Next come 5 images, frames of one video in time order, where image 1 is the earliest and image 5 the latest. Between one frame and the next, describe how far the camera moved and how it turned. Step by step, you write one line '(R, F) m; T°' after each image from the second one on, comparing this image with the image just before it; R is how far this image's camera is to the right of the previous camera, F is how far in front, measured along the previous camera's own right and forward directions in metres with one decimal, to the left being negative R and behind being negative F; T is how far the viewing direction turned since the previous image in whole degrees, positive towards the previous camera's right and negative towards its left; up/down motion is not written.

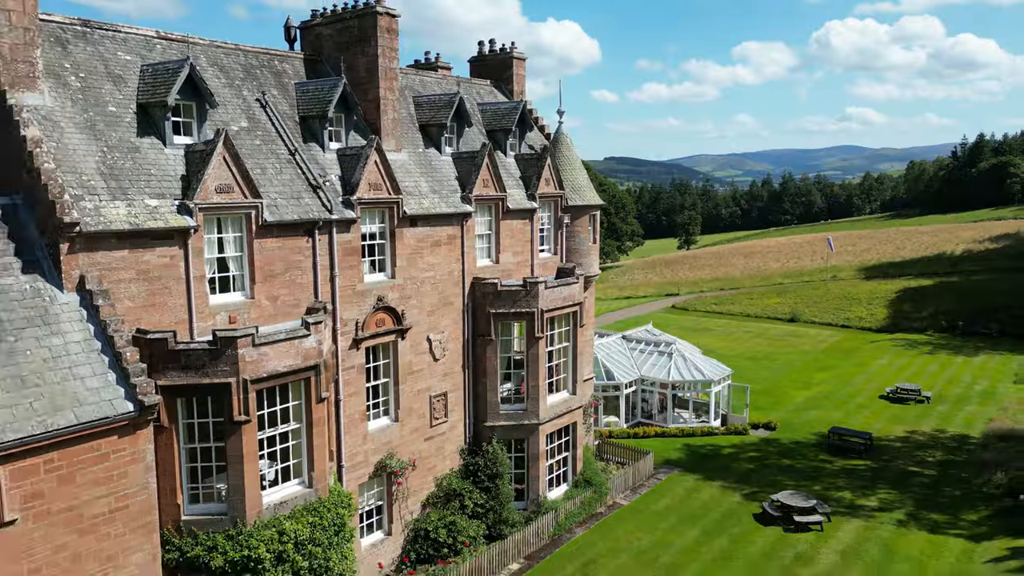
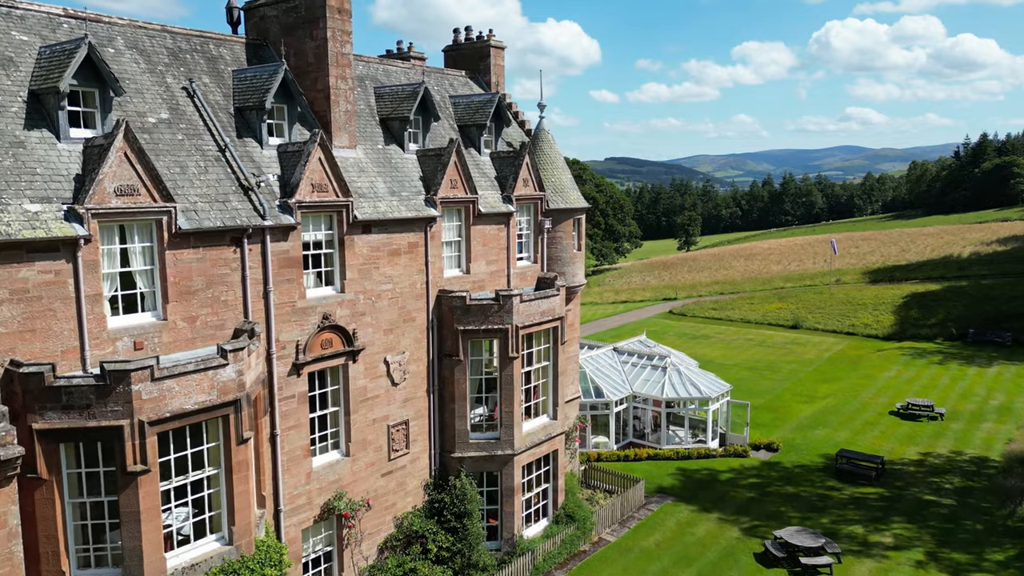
(+0.7, +2.6) m; 0°
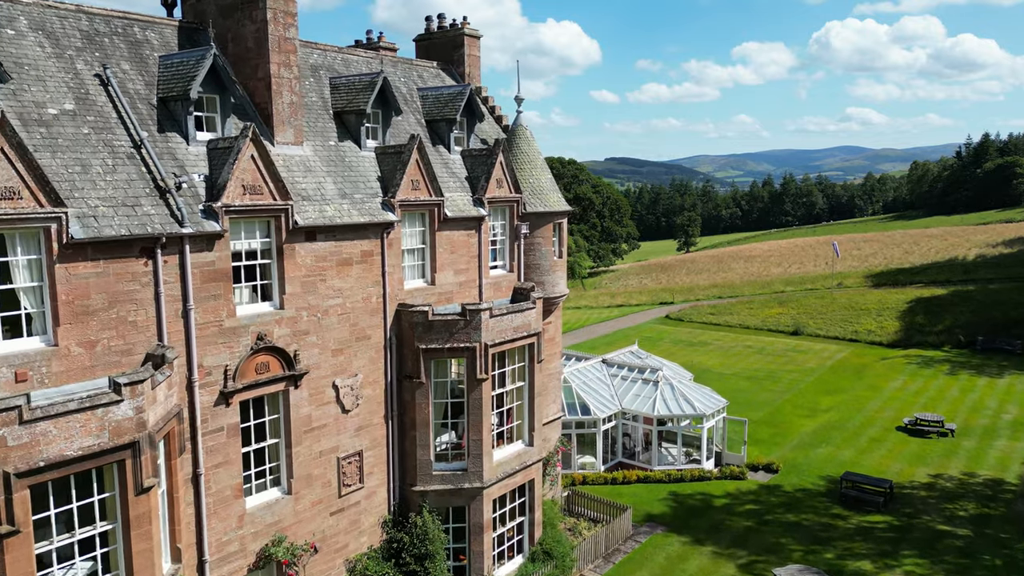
(+0.7, +2.2) m; 0°
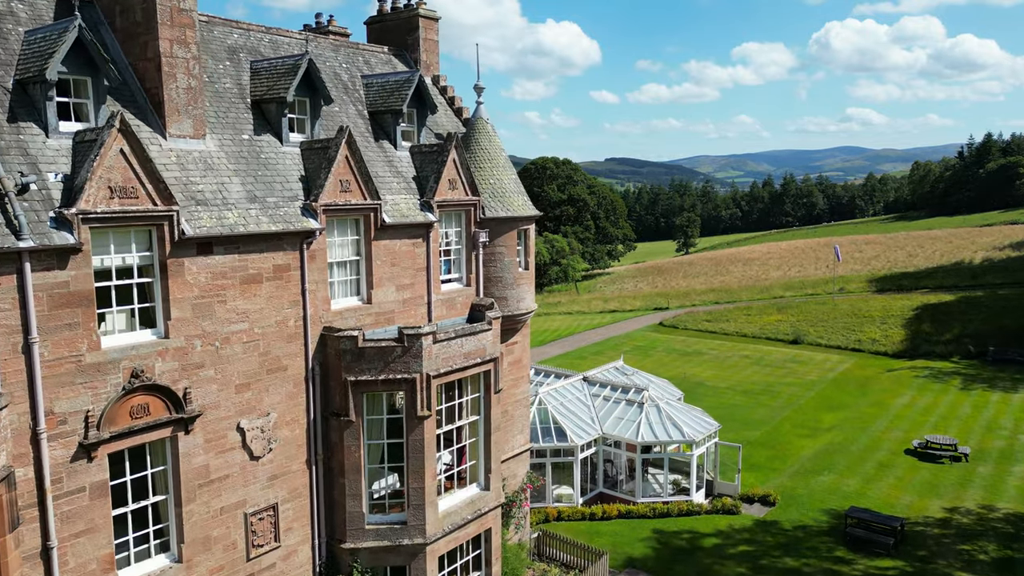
(+1.0, +2.9) m; 0°
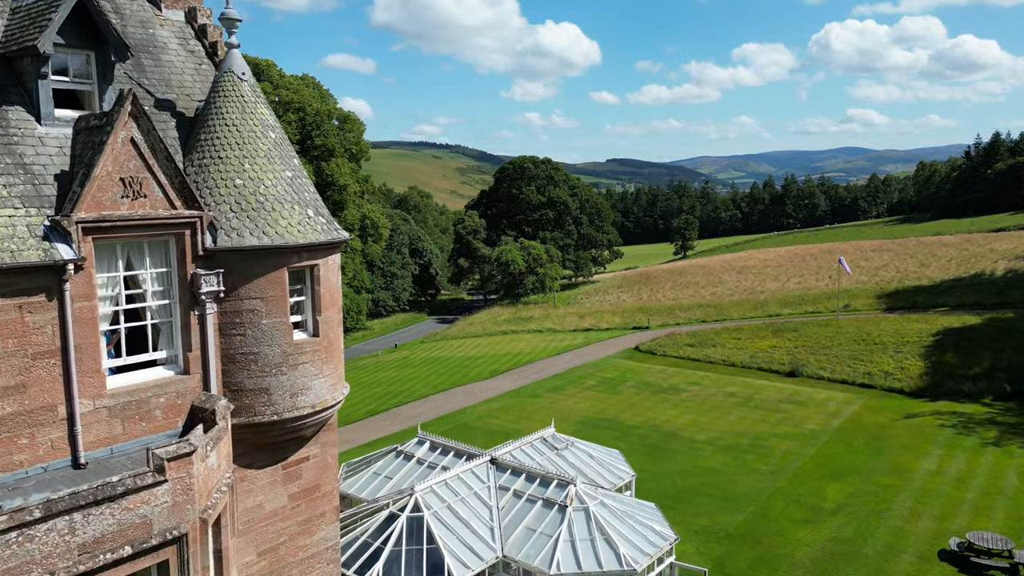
(+3.2, +8.6) m; 0°
